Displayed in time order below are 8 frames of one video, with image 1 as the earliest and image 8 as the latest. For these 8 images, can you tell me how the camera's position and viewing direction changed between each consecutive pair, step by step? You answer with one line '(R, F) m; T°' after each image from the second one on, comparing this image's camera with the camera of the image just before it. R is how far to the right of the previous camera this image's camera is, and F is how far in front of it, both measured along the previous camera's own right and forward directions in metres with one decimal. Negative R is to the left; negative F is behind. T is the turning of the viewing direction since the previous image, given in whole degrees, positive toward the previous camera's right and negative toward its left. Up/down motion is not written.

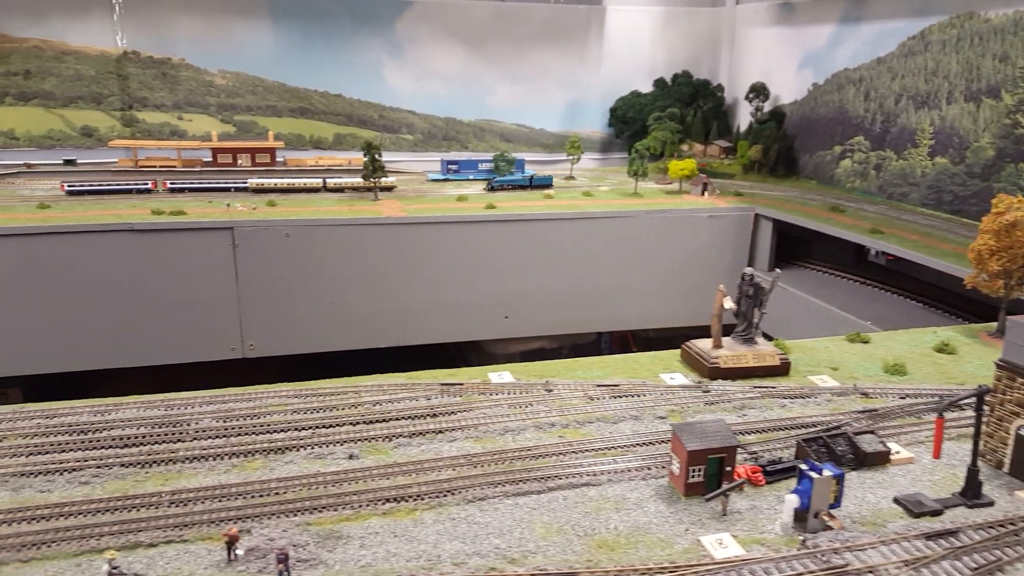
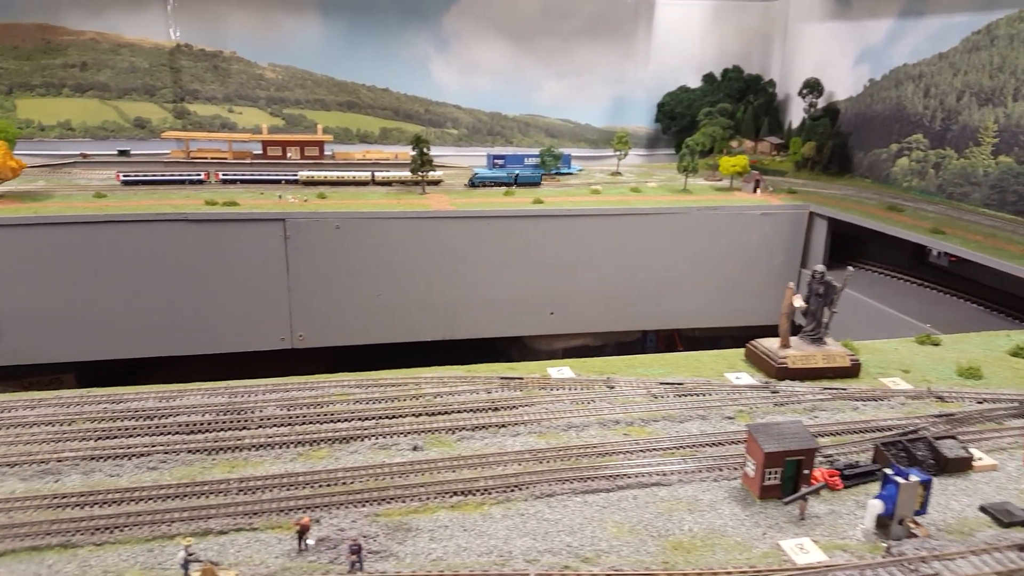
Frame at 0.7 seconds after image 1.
(-0.2, +0.1) m; -3°
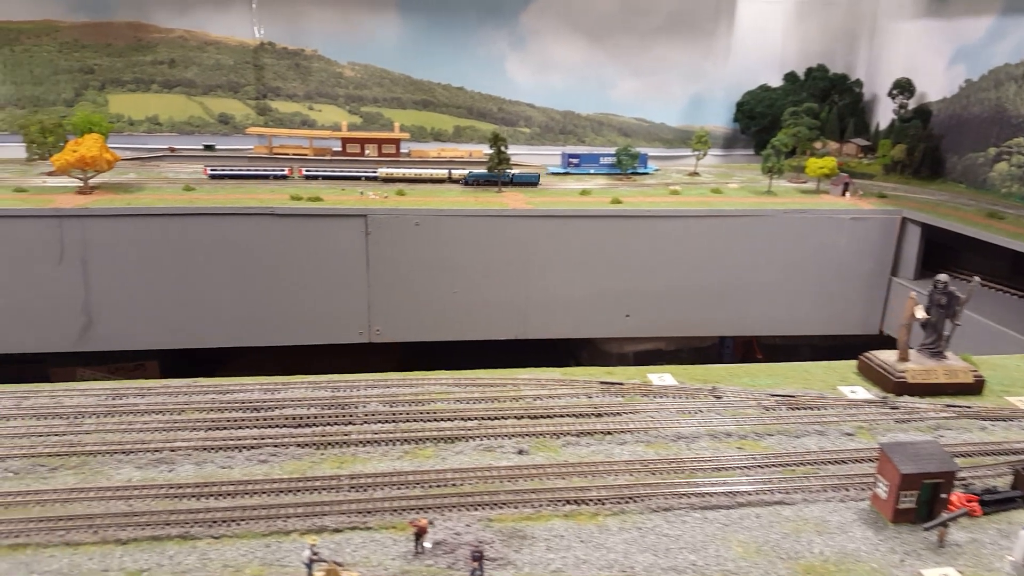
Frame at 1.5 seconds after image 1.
(-0.3, +0.1) m; -4°
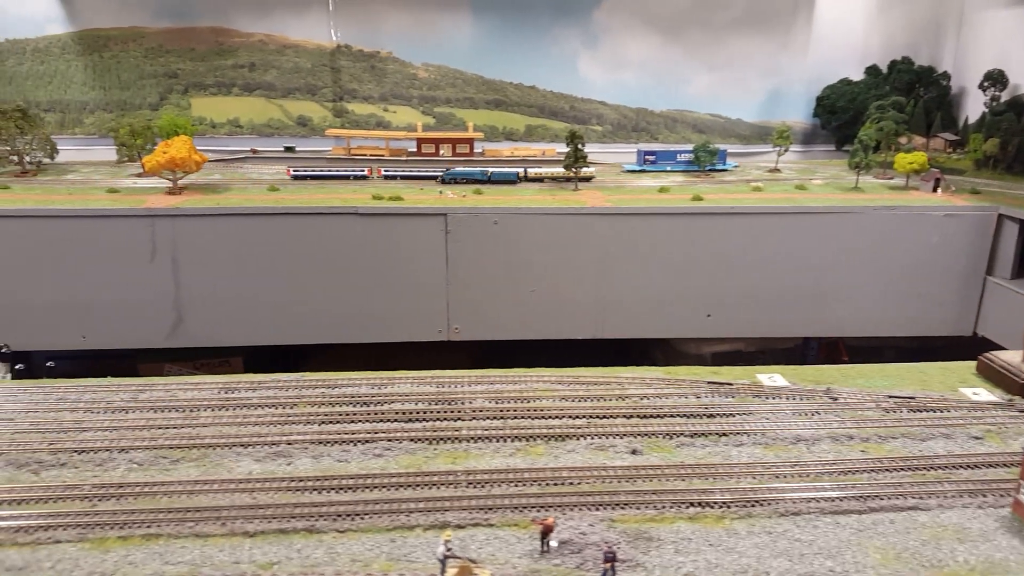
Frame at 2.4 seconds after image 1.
(-0.3, +0.1) m; -4°
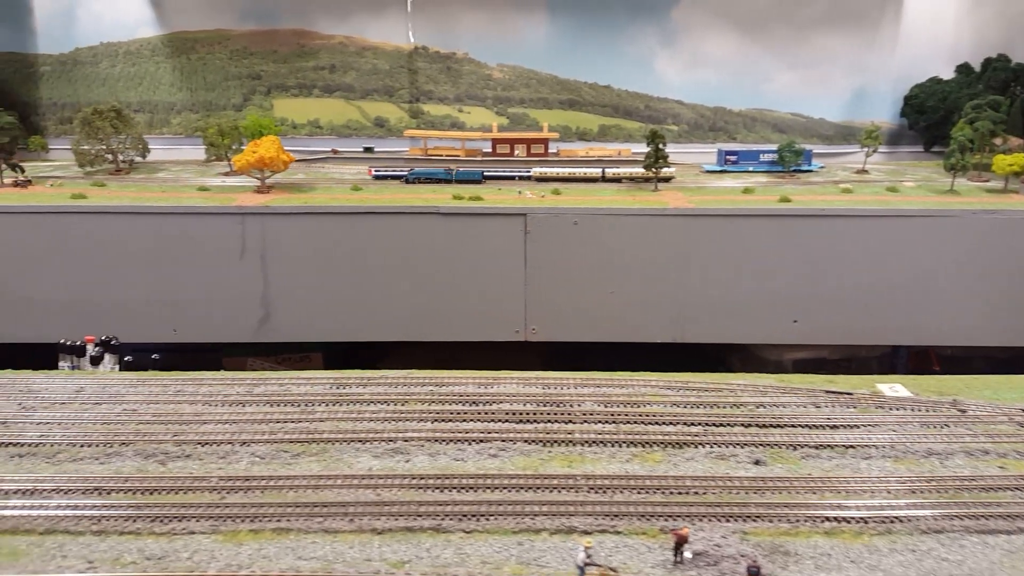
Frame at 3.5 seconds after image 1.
(-0.3, +0.1) m; -4°
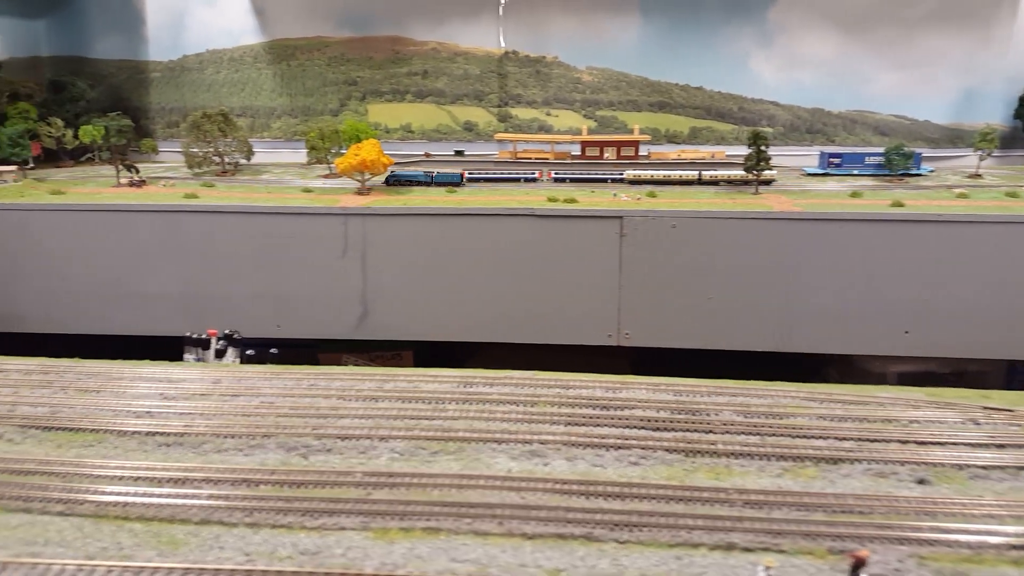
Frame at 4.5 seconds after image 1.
(-0.4, +0.1) m; -5°
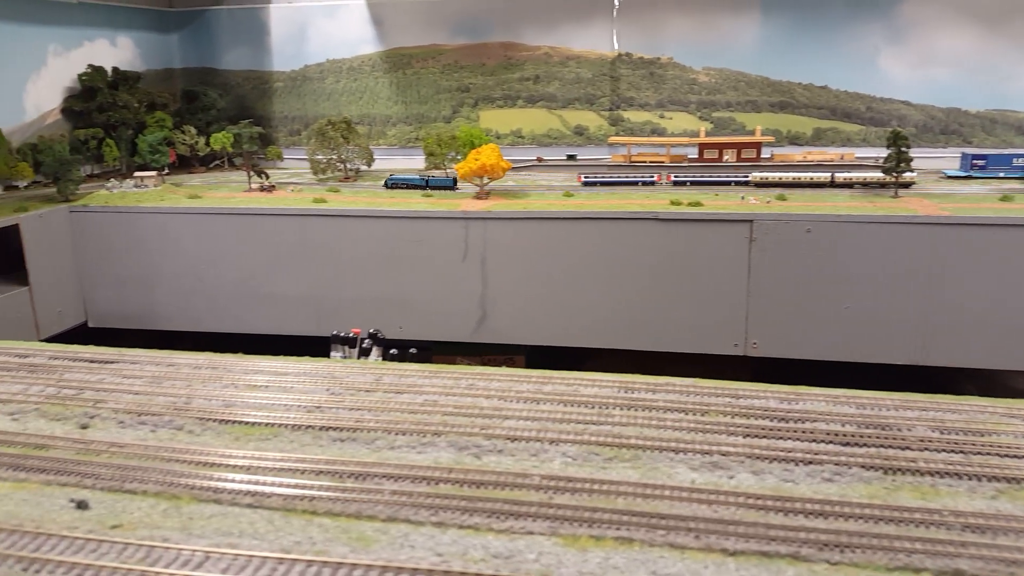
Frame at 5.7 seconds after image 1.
(-0.5, +0.1) m; -7°
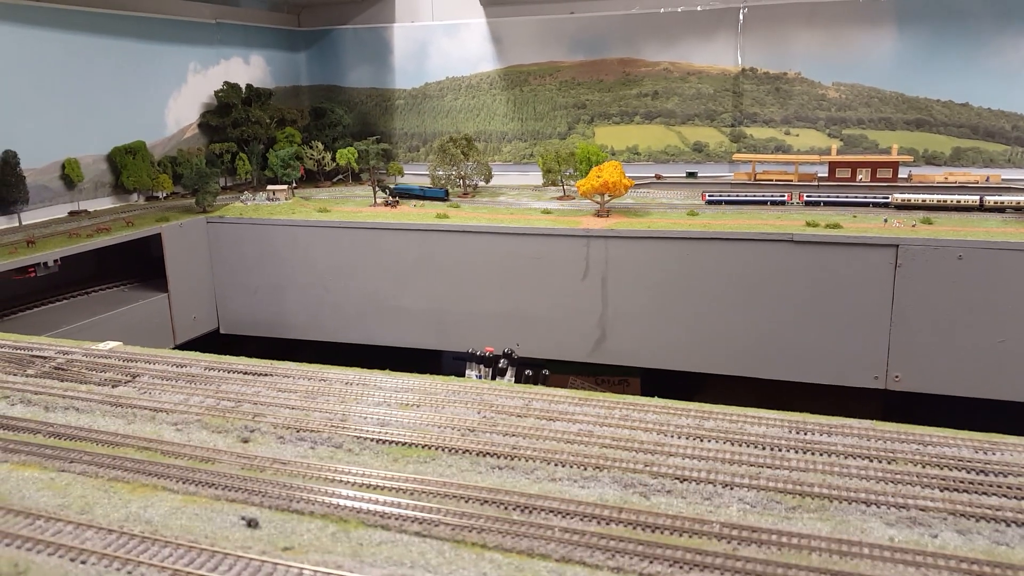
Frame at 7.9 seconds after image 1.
(-0.4, +0.1) m; -7°
